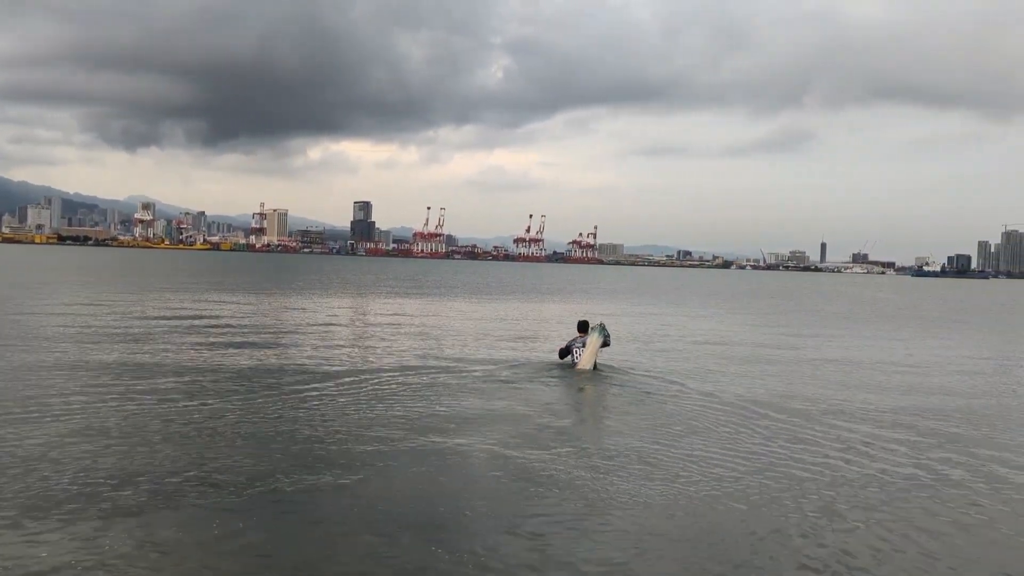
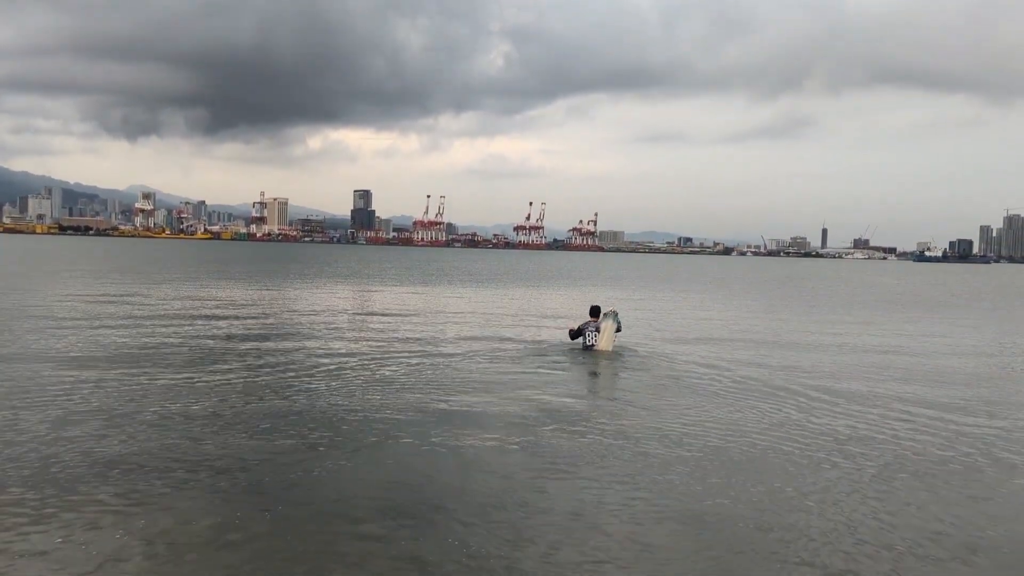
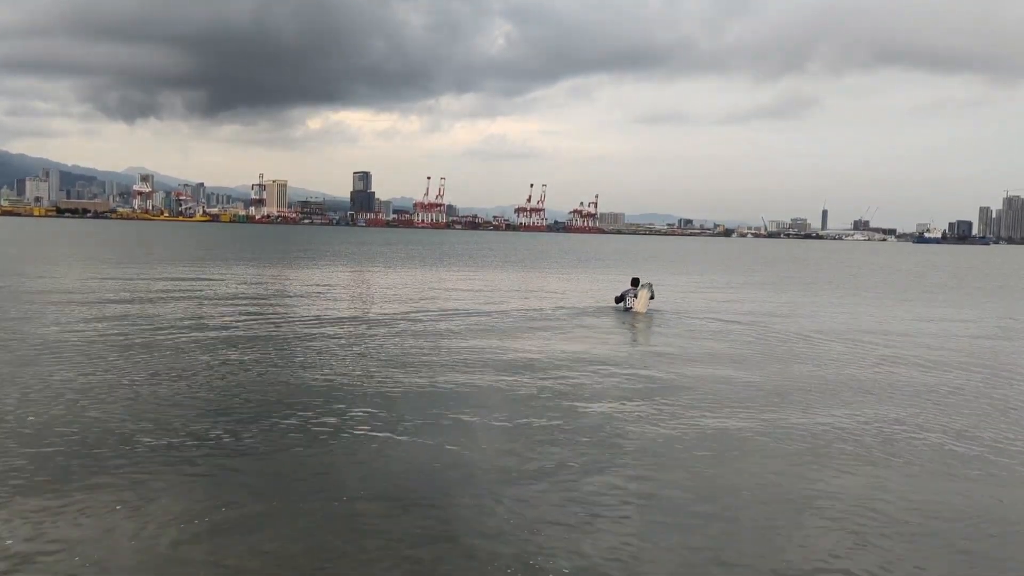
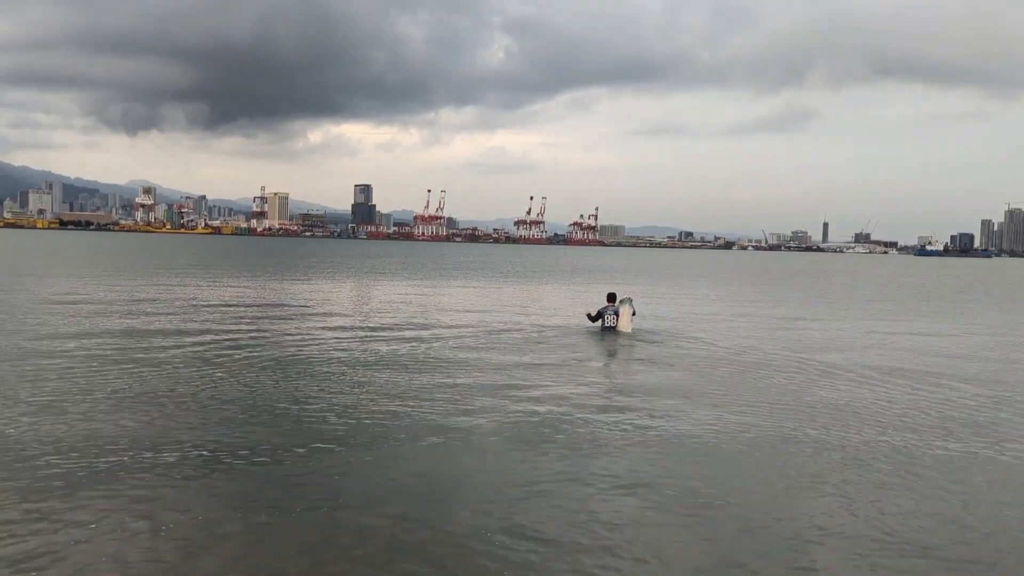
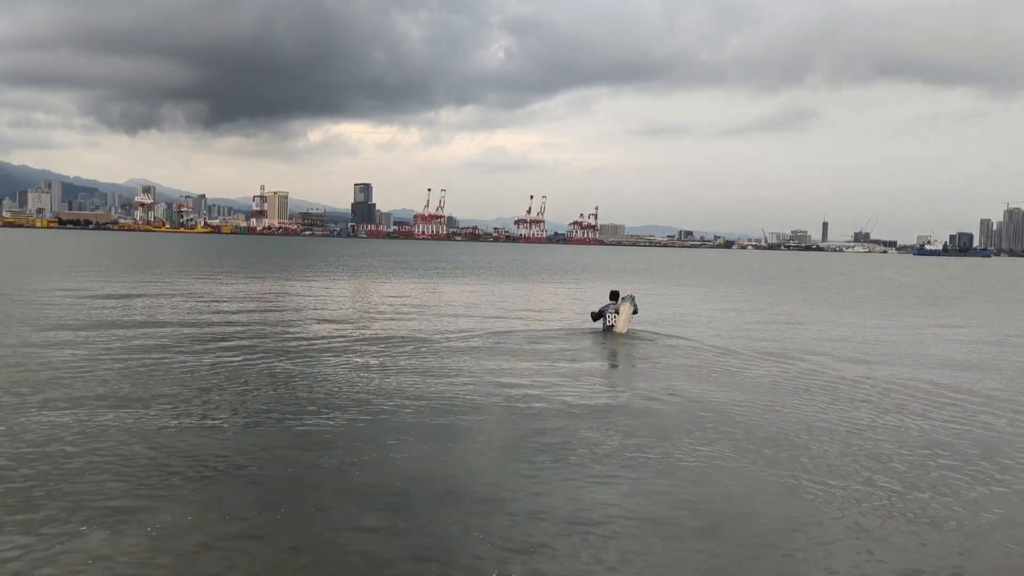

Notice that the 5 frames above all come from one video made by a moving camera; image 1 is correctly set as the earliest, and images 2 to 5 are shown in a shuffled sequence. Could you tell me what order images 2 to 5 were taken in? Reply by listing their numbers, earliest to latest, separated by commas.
2, 5, 4, 3
